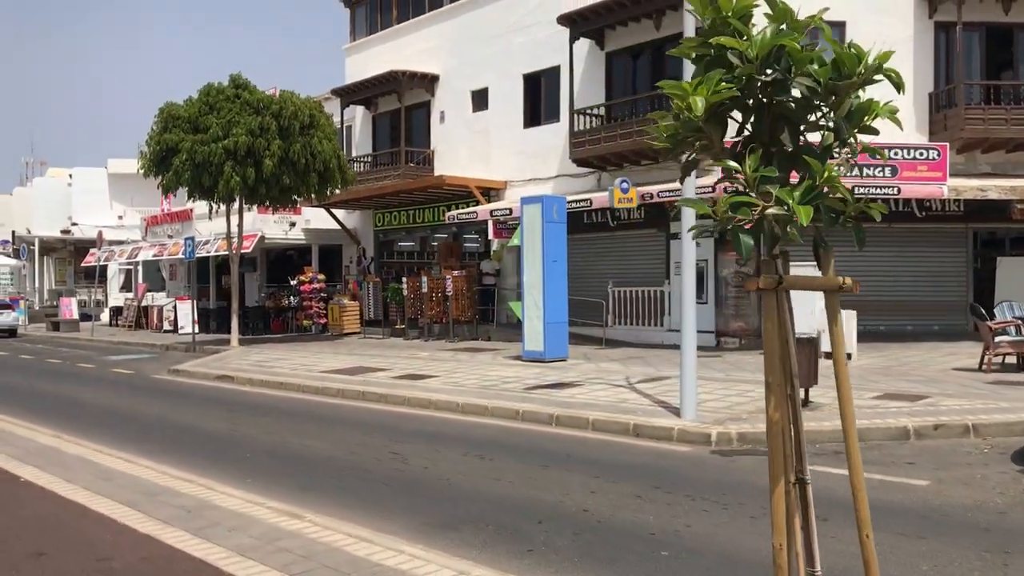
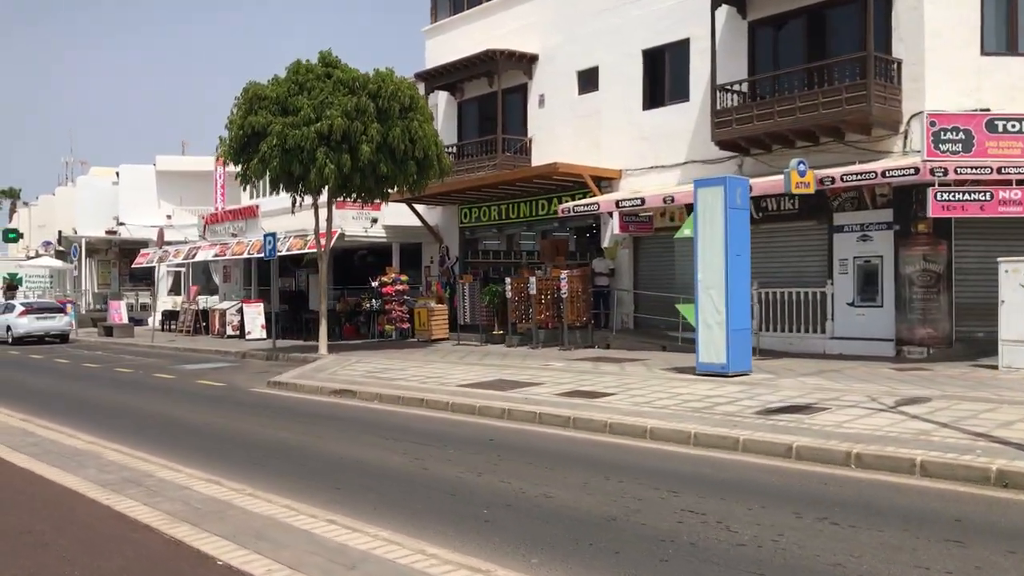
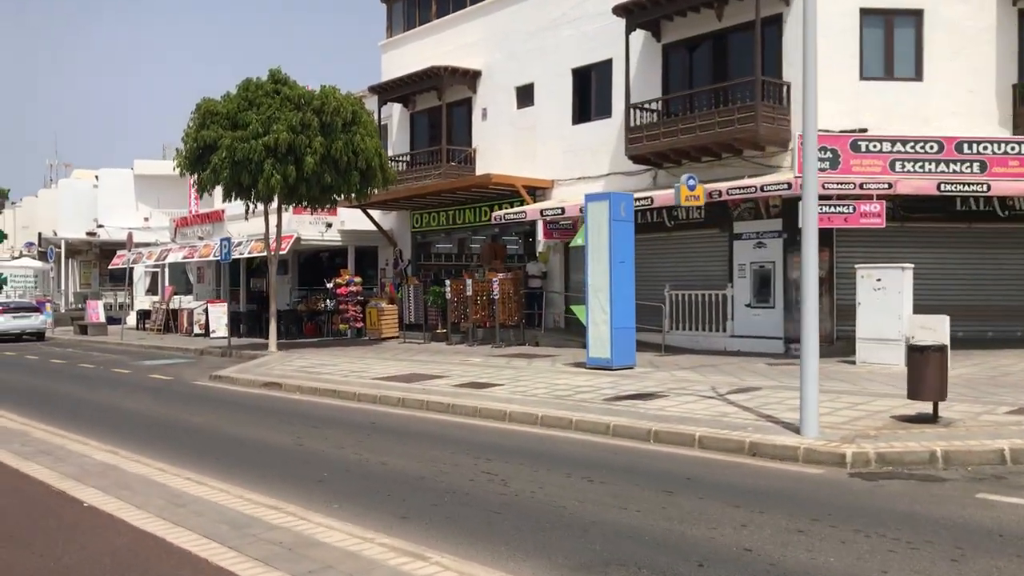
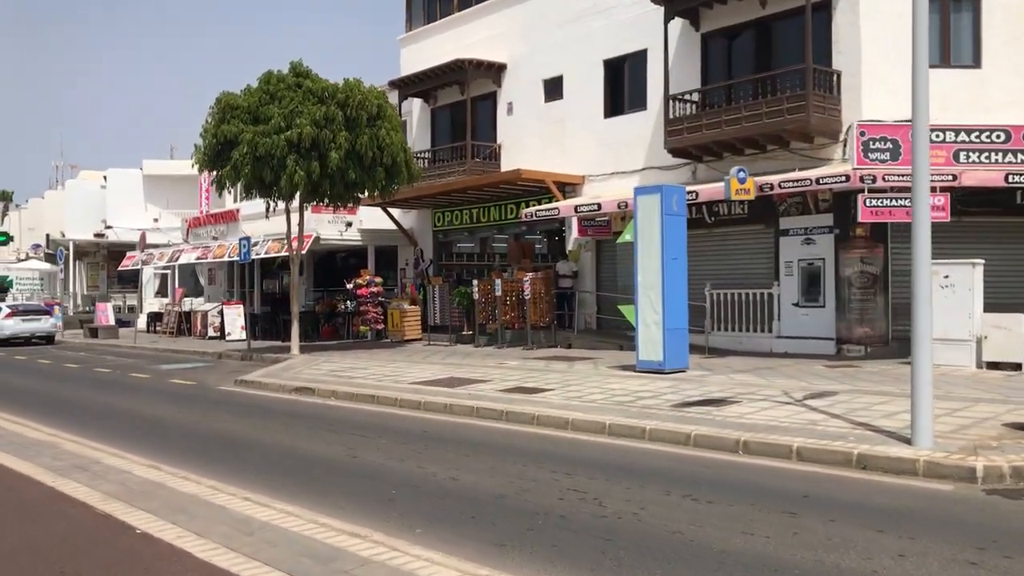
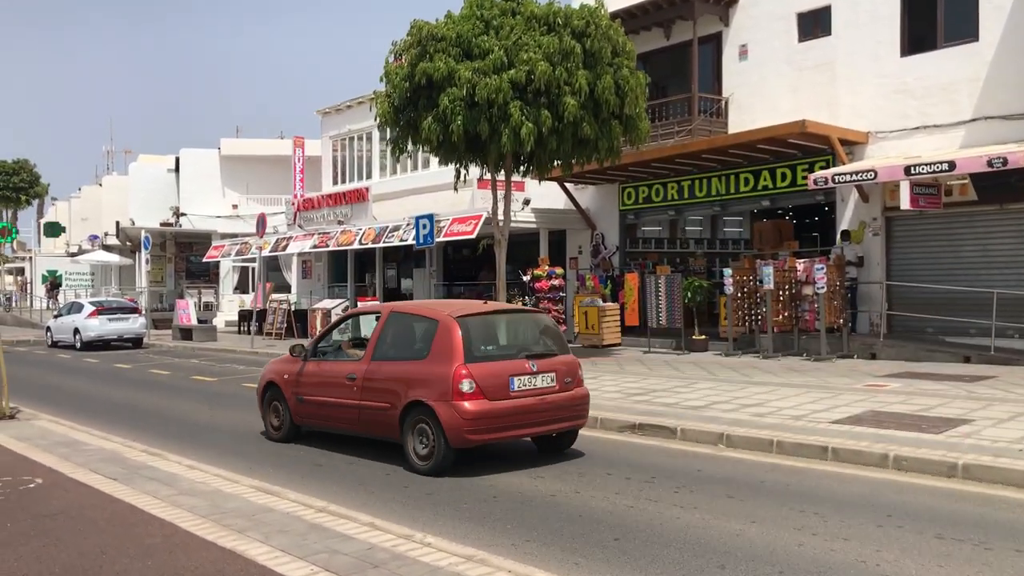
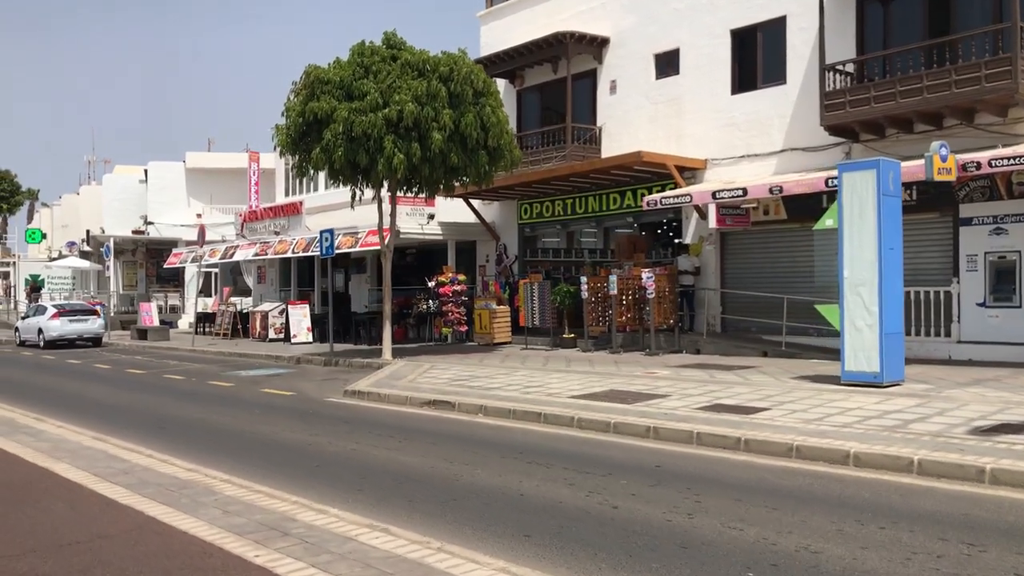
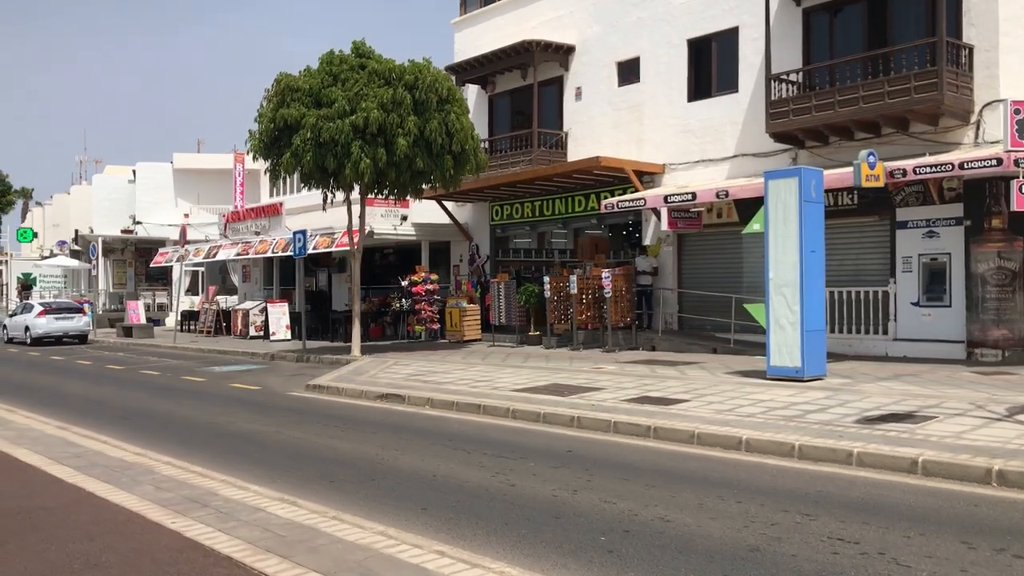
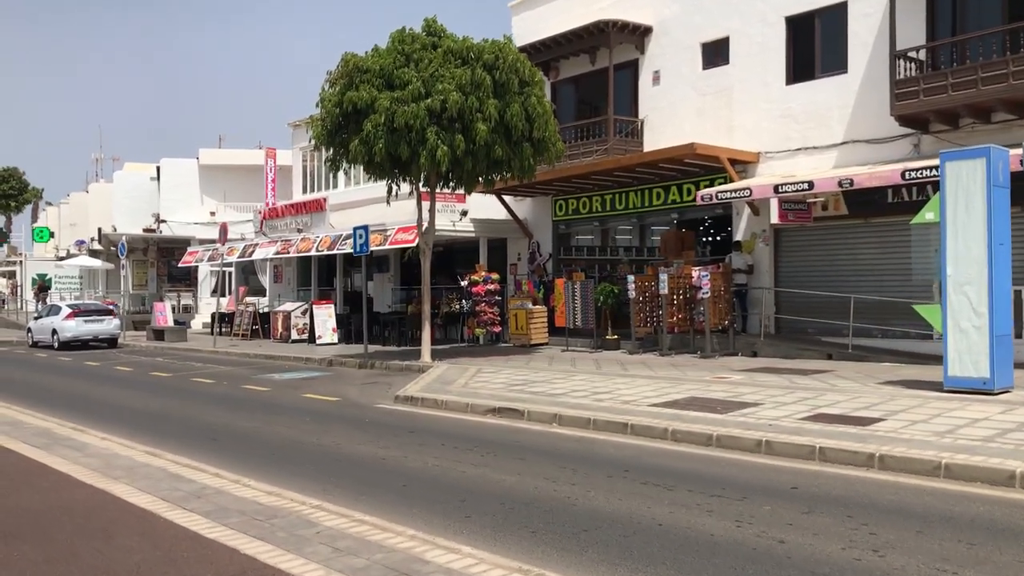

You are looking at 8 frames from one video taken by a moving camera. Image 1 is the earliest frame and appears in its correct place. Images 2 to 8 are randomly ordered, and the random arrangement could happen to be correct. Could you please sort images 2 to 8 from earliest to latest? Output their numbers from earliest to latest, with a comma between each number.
3, 4, 2, 7, 6, 8, 5
